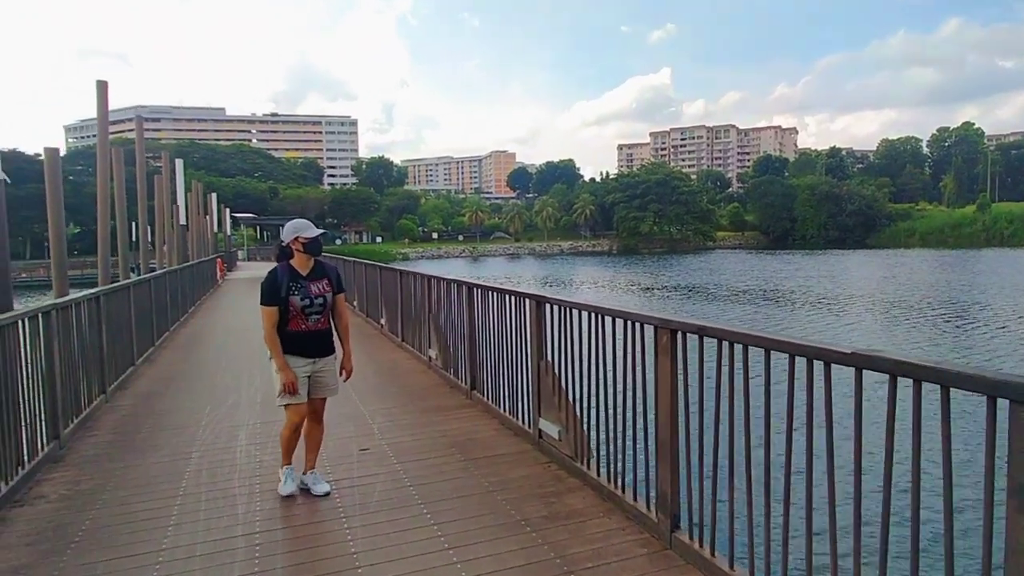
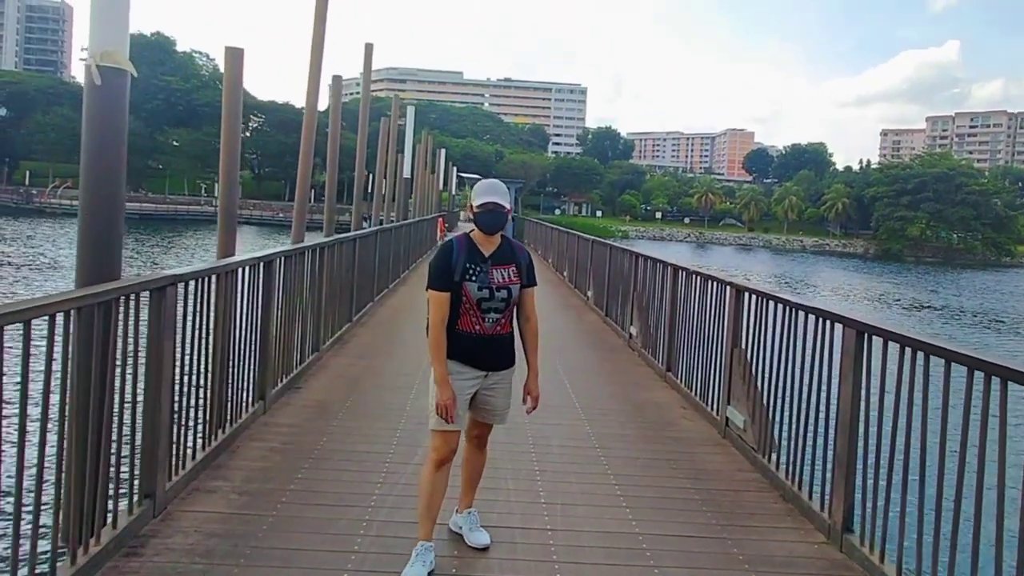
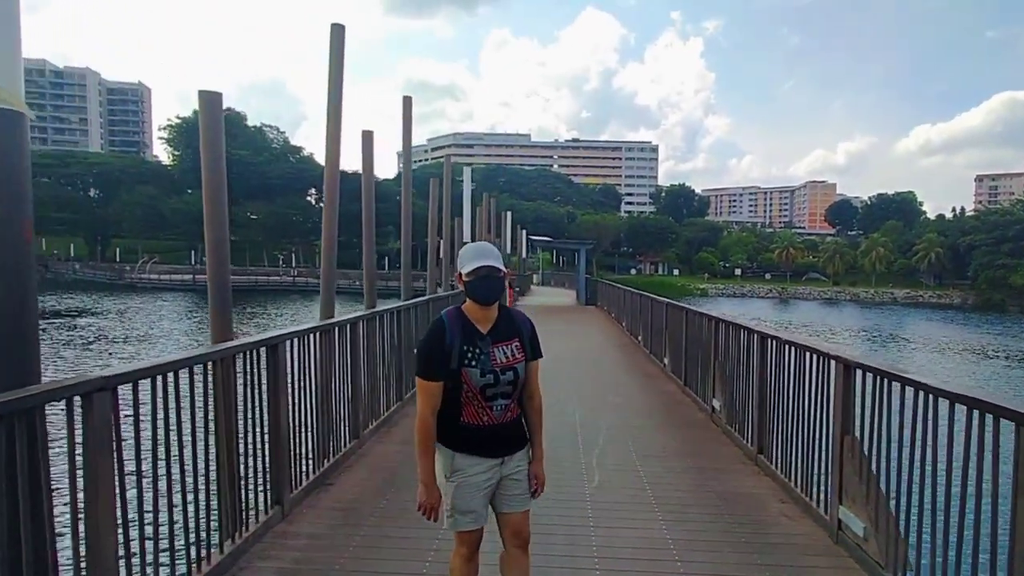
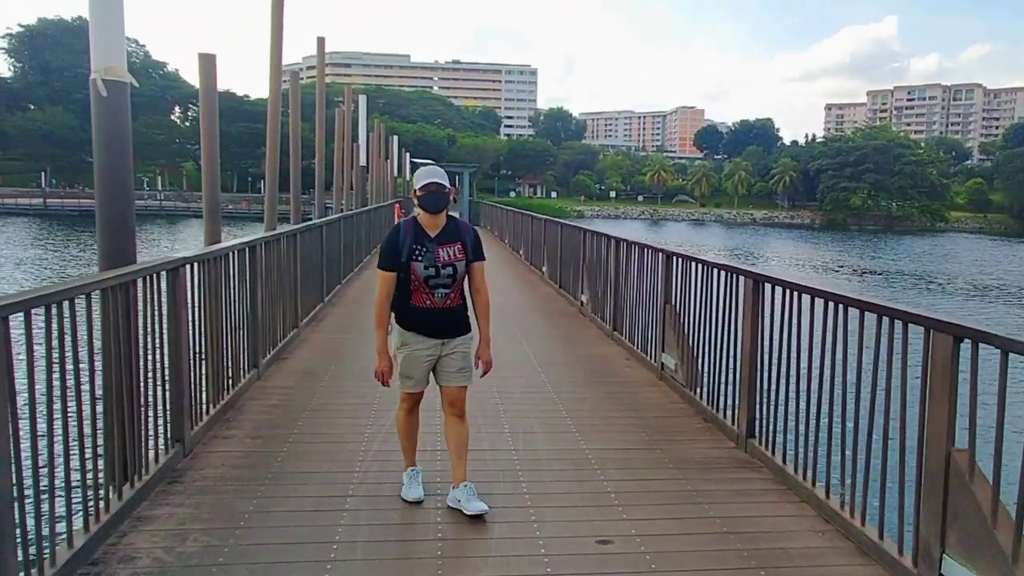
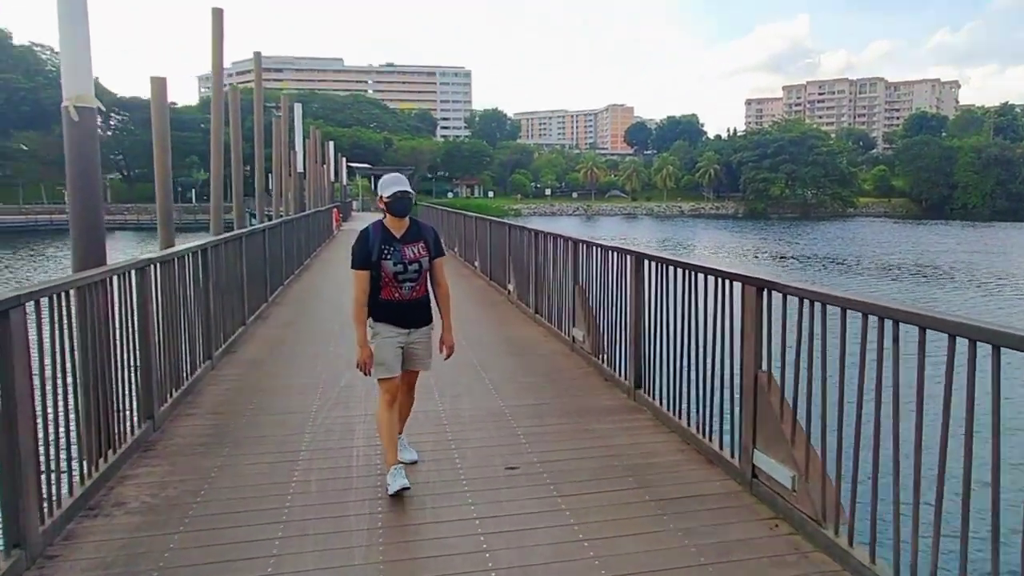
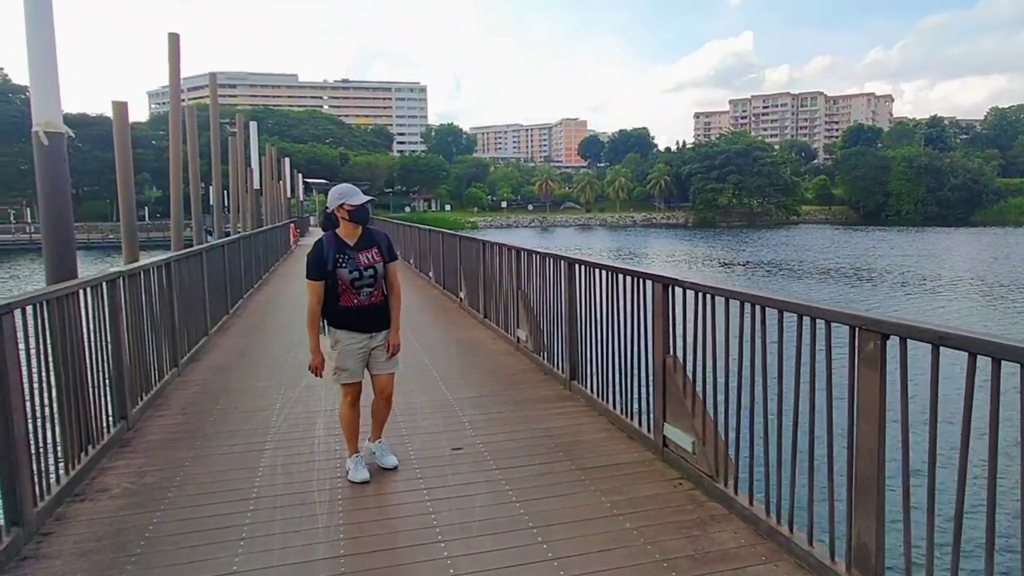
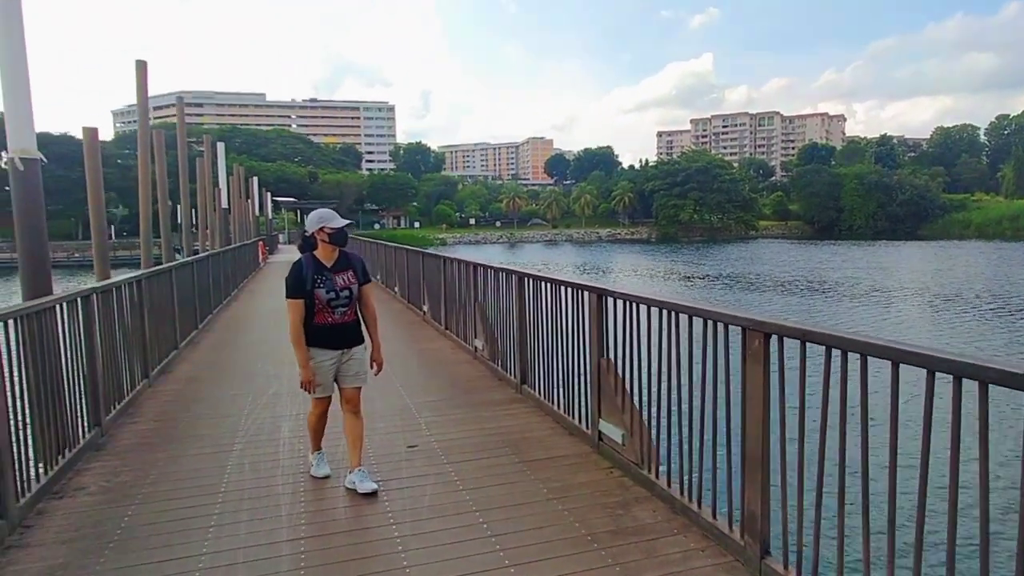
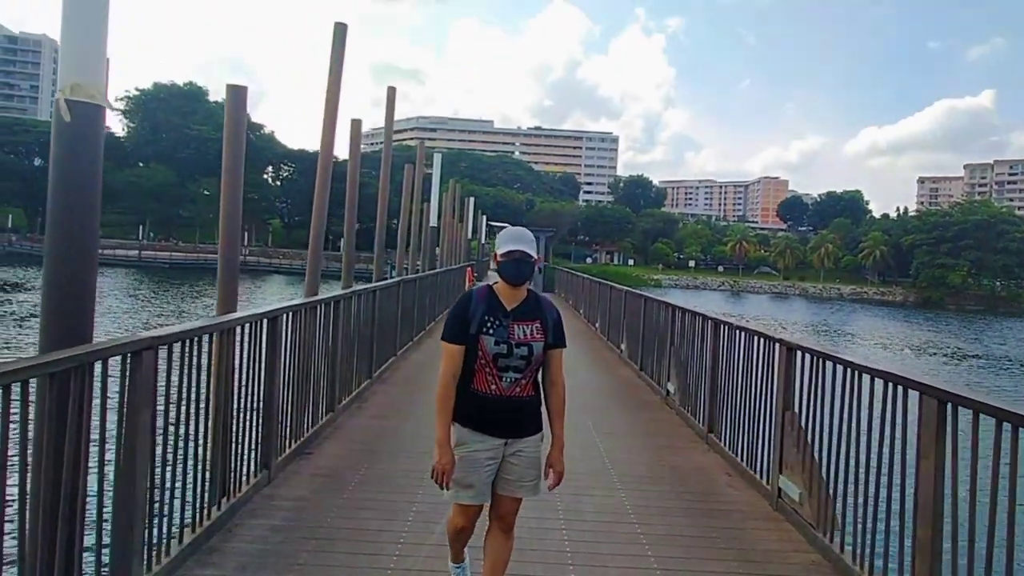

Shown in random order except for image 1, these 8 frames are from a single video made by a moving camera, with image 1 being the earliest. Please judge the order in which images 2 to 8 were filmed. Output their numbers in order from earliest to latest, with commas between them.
7, 6, 5, 4, 2, 8, 3
